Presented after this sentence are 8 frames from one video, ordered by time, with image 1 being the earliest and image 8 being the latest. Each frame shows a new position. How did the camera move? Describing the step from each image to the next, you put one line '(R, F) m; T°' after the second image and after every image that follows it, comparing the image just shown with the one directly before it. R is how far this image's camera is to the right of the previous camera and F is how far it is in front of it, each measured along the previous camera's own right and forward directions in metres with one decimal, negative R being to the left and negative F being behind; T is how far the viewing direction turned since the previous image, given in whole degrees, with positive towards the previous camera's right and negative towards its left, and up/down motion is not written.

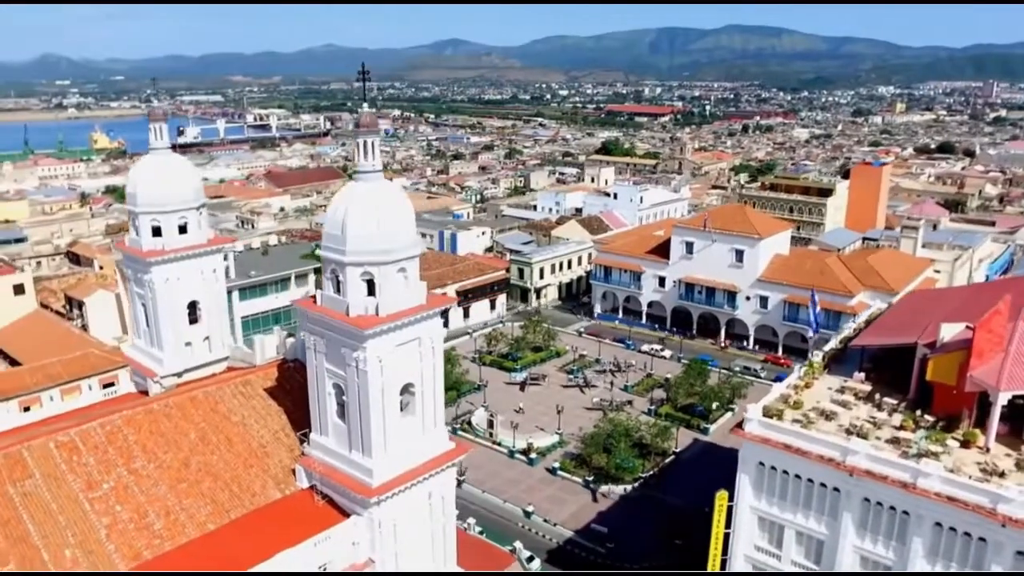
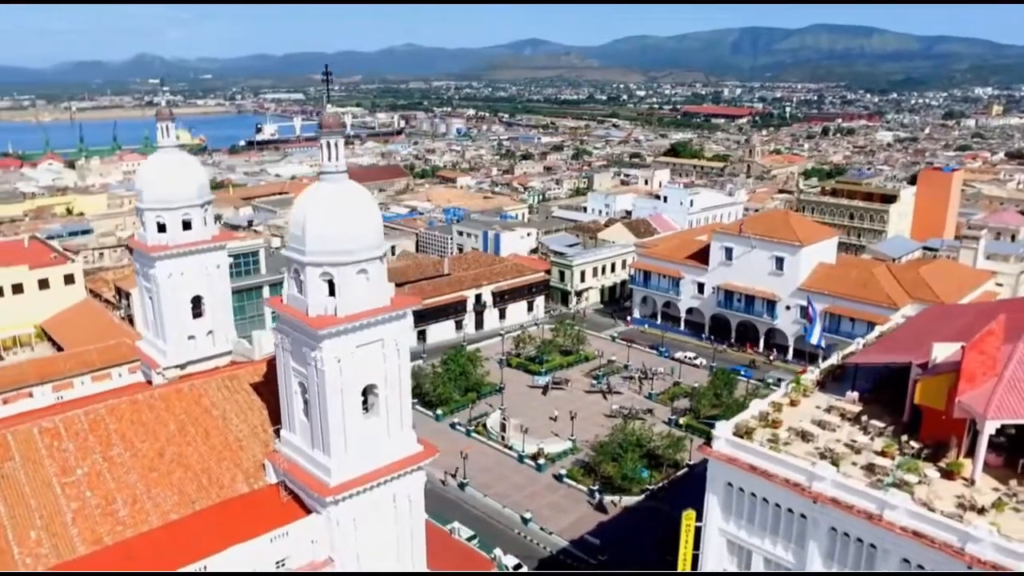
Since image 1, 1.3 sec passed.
(+2.9, +0.5) m; -6°
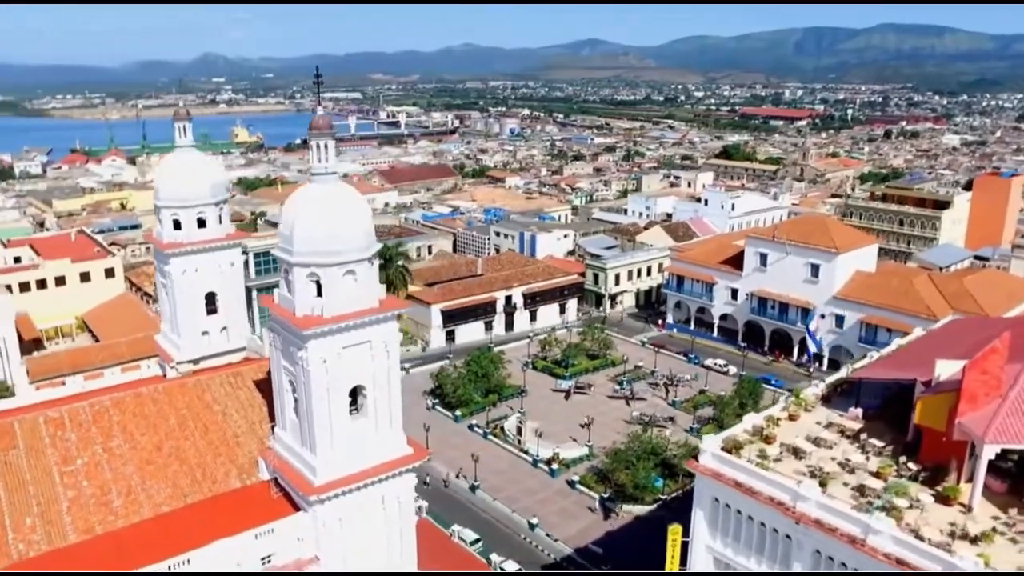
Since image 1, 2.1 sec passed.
(+1.8, +0.3) m; -4°
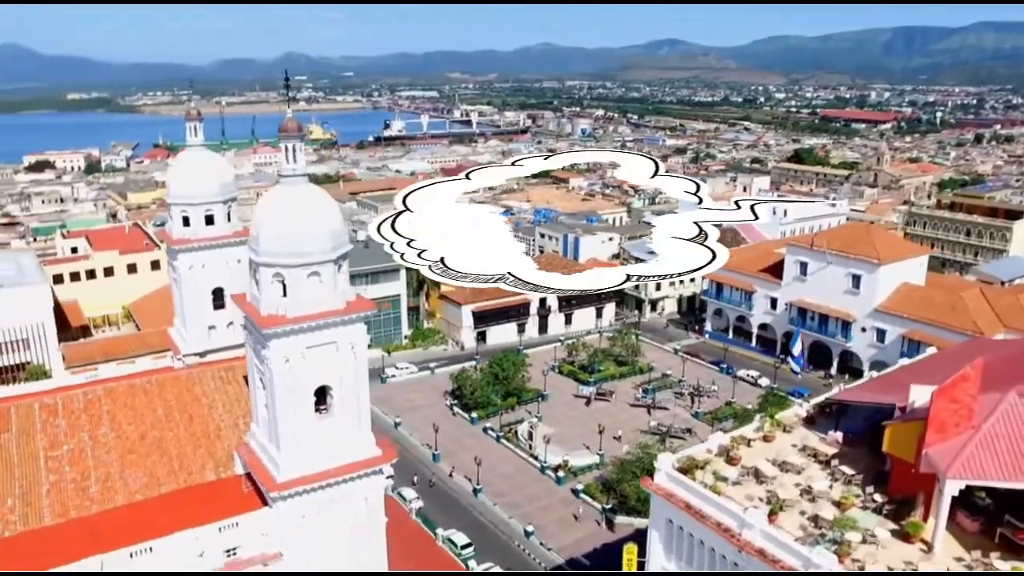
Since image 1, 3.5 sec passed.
(+2.9, +0.4) m; -6°
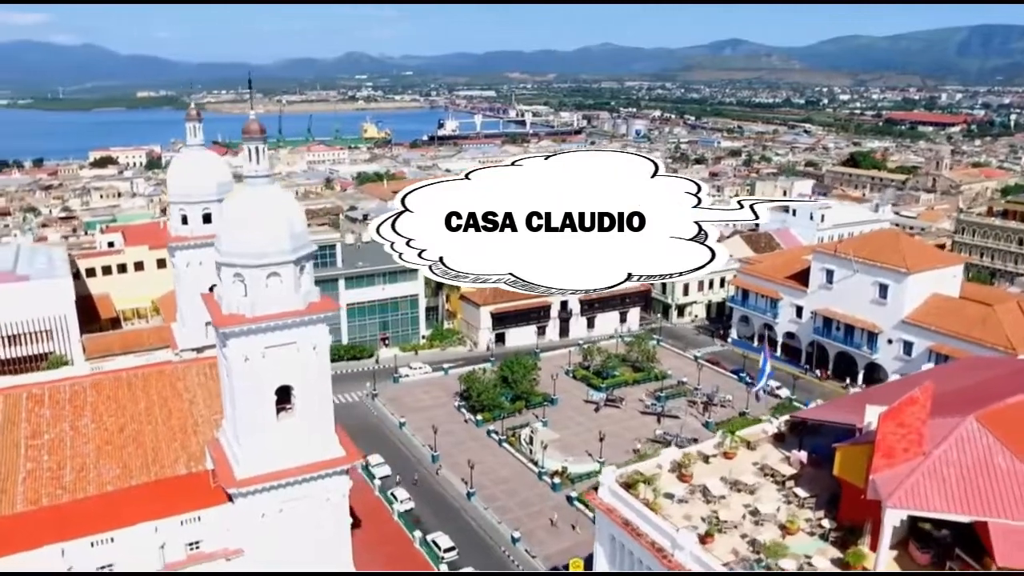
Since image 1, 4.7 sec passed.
(+2.6, +0.4) m; -4°
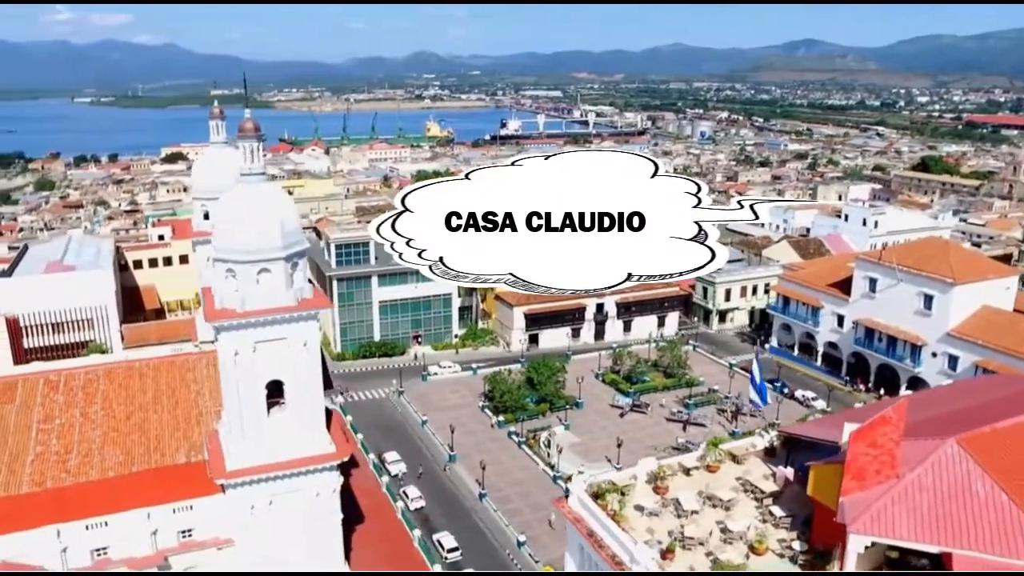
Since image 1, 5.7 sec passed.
(+2.1, +0.3) m; -5°
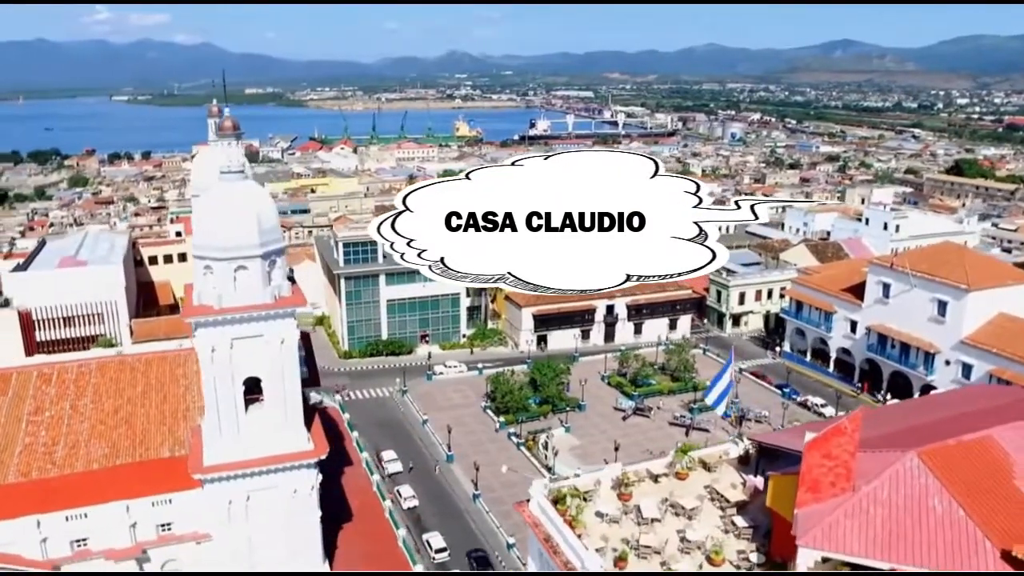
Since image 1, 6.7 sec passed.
(+1.5, +0.2) m; -2°
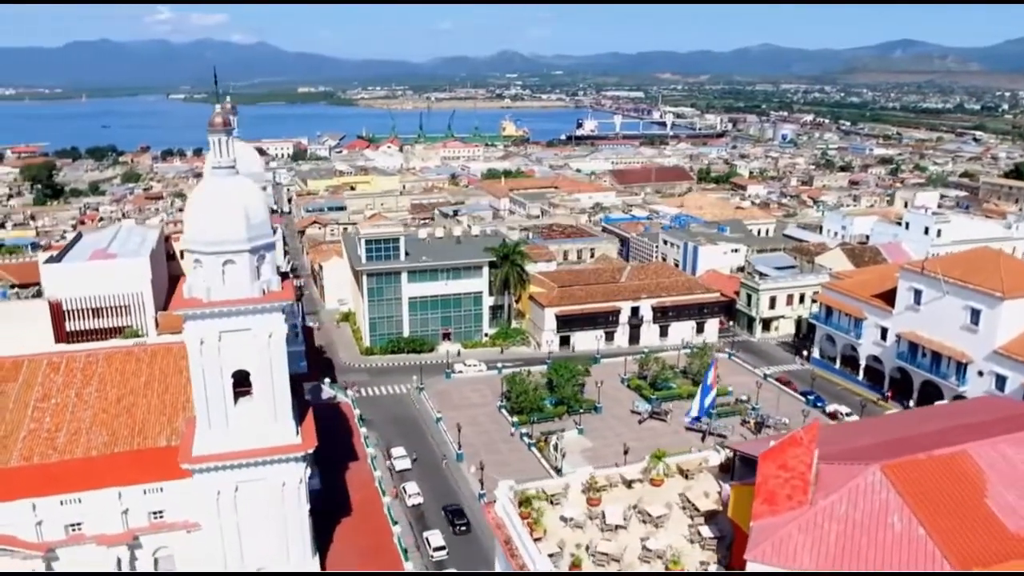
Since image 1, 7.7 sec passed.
(+1.8, +0.3) m; -4°
